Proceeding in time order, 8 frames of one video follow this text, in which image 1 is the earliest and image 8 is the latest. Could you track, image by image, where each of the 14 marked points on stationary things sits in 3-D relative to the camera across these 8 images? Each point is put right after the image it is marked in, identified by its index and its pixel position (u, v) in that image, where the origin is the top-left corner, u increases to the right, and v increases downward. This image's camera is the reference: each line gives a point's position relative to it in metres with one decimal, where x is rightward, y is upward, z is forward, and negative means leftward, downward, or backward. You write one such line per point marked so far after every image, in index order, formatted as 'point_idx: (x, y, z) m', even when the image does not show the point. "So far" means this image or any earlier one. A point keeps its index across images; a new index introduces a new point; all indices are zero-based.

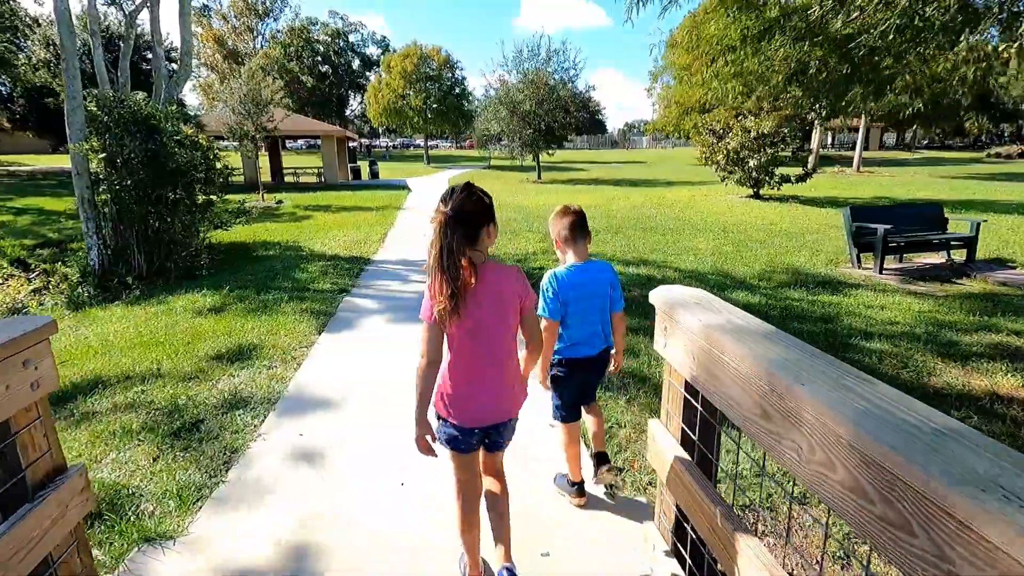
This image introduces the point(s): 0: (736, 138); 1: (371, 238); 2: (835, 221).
0: (+6.1, +4.0, +14.4) m
1: (-2.6, +0.9, +10.0) m
2: (+6.4, +1.3, +10.7) m
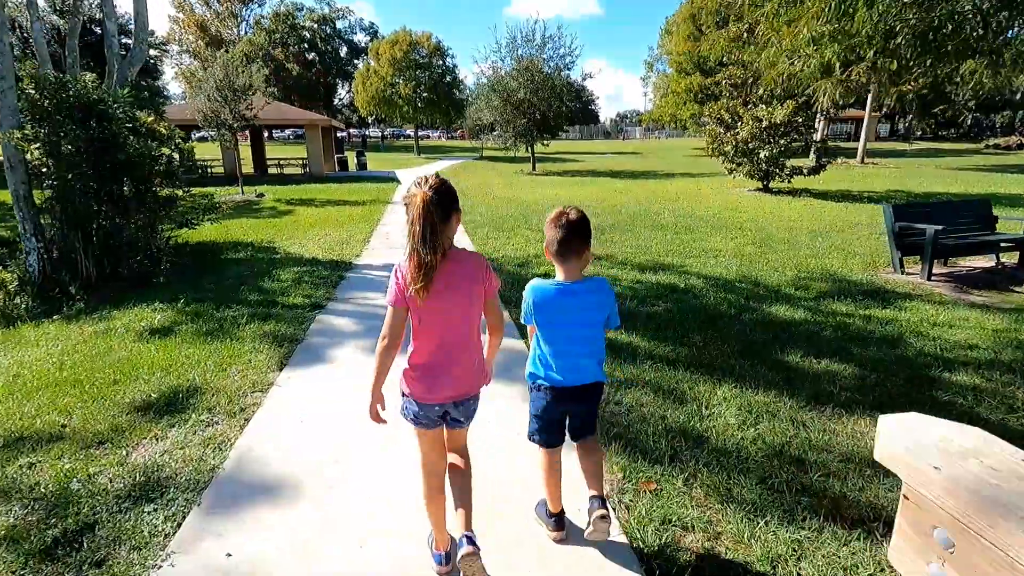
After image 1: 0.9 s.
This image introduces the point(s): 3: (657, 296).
0: (+5.9, +4.0, +13.6) m
1: (-2.7, +0.8, +9.0) m
2: (+6.4, +1.2, +9.9) m
3: (+1.5, -0.1, +5.5) m
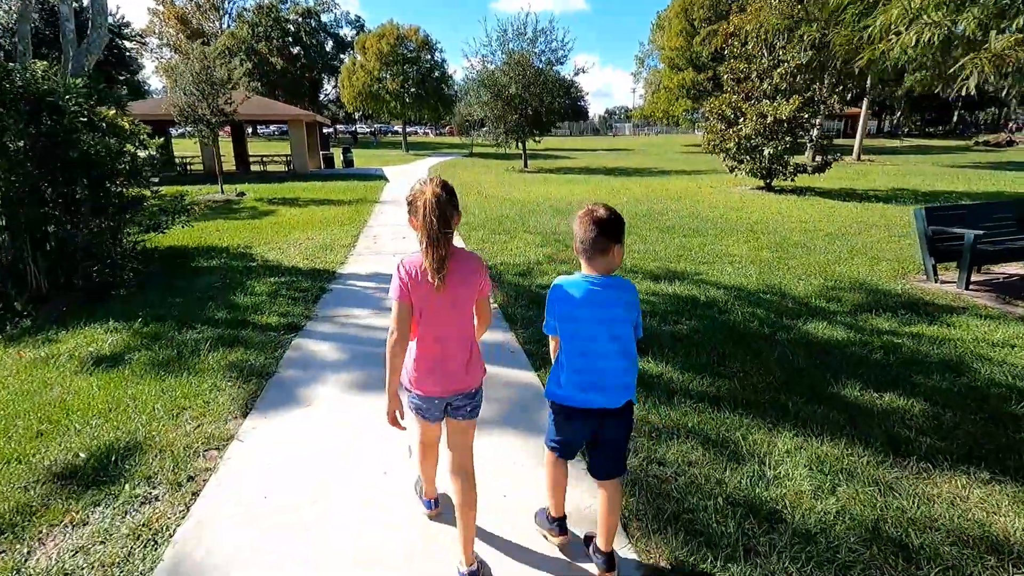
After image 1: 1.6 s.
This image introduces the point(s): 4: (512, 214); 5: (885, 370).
0: (+5.8, +4.0, +13.0) m
1: (-2.7, +0.7, +8.4) m
2: (+6.3, +1.2, +9.4) m
3: (+1.5, -0.2, +4.9) m
4: (0.0, +1.5, +10.7) m
5: (+2.7, -0.6, +3.8) m
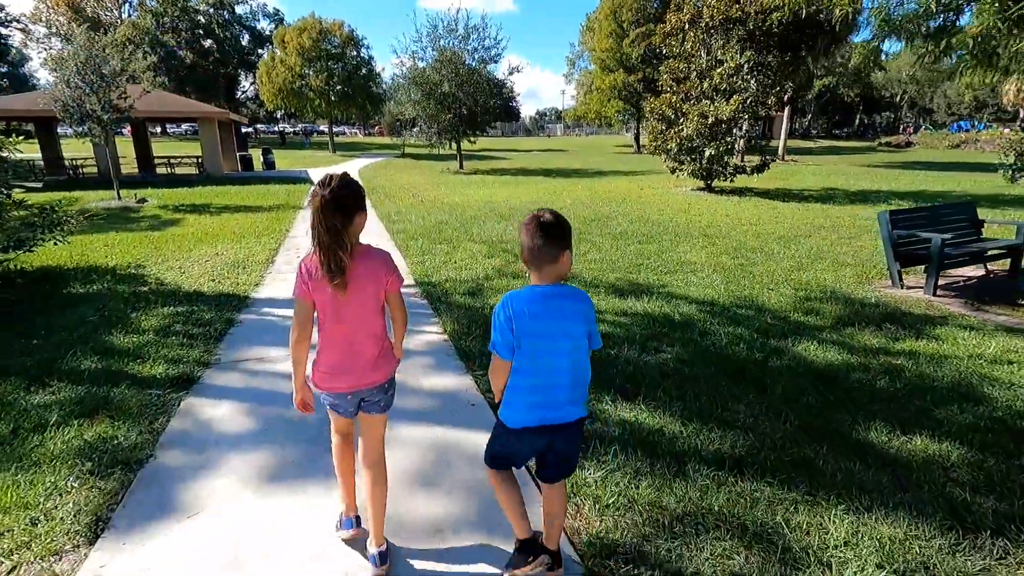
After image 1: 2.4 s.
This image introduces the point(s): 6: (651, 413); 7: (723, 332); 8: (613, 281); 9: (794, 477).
0: (+4.3, +3.9, +12.9) m
1: (-3.5, +0.4, +7.2) m
2: (+5.4, +1.1, +9.4) m
3: (+1.2, -0.4, +4.3) m
4: (-1.1, +1.3, +9.9) m
5: (+2.4, -0.7, +3.3) m
6: (+0.8, -0.7, +3.0) m
7: (+1.7, -0.4, +4.4) m
8: (+1.1, +0.1, +6.0) m
9: (+1.3, -0.9, +2.5) m
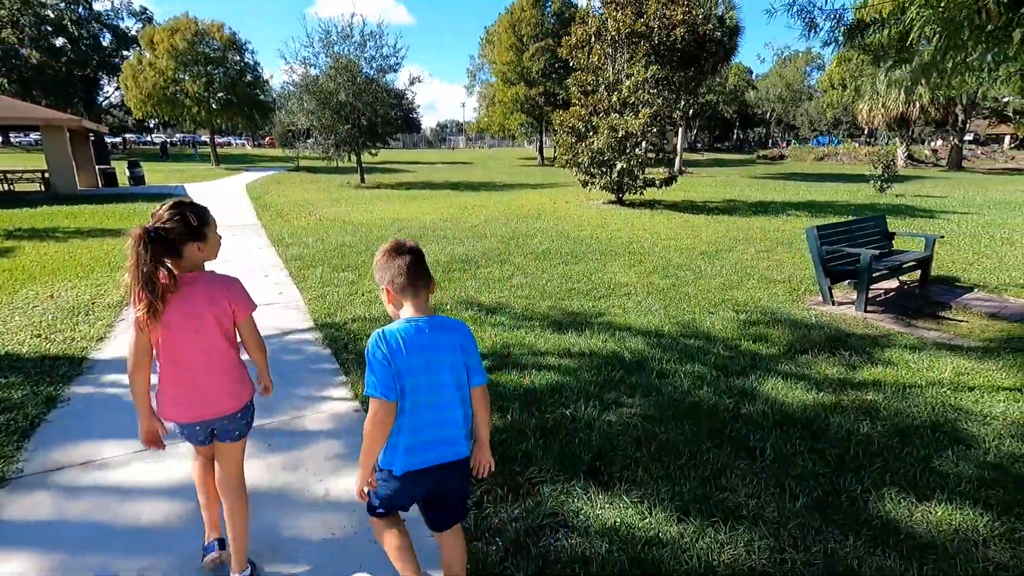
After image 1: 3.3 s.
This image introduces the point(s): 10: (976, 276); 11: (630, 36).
0: (+2.1, +3.6, +12.8) m
1: (-4.4, -0.1, +5.8) m
2: (+3.9, +0.9, +9.4) m
3: (+0.7, -0.6, +3.7) m
4: (-2.5, +0.8, +8.8) m
5: (+2.1, -0.9, +2.9) m
6: (+0.5, -0.9, +2.3) m
7: (+1.2, -0.6, +3.9) m
8: (+0.3, -0.2, +5.4) m
9: (+1.2, -1.1, +1.9) m
10: (+6.0, +0.2, +6.9) m
11: (+2.8, +6.0, +12.7) m
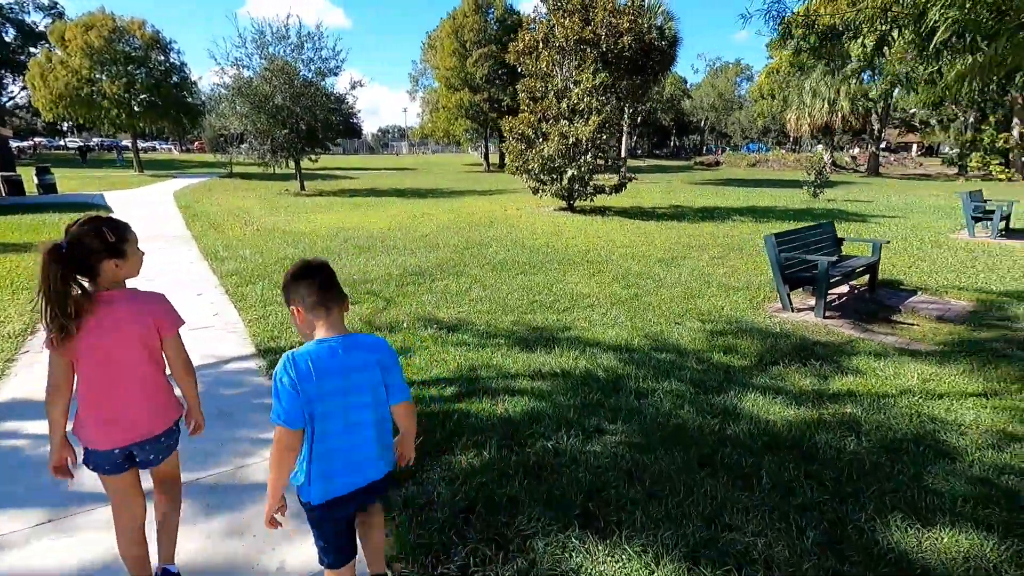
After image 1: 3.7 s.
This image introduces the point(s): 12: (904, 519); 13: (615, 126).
0: (+0.9, +3.4, +12.7) m
1: (-4.8, -0.4, +5.1) m
2: (+3.1, +0.8, +9.5) m
3: (+0.5, -0.8, +3.4) m
4: (-3.3, +0.5, +8.3) m
5: (+2.0, -1.0, +2.8) m
6: (+0.5, -1.0, +2.1) m
7: (+1.0, -0.7, +3.7) m
8: (0.0, -0.4, +5.1) m
9: (+1.2, -1.2, +1.7) m
10: (+5.4, +0.1, +7.2) m
11: (+1.6, +5.8, +12.7) m
12: (+1.8, -1.0, +2.4) m
13: (+2.5, +3.9, +12.8) m
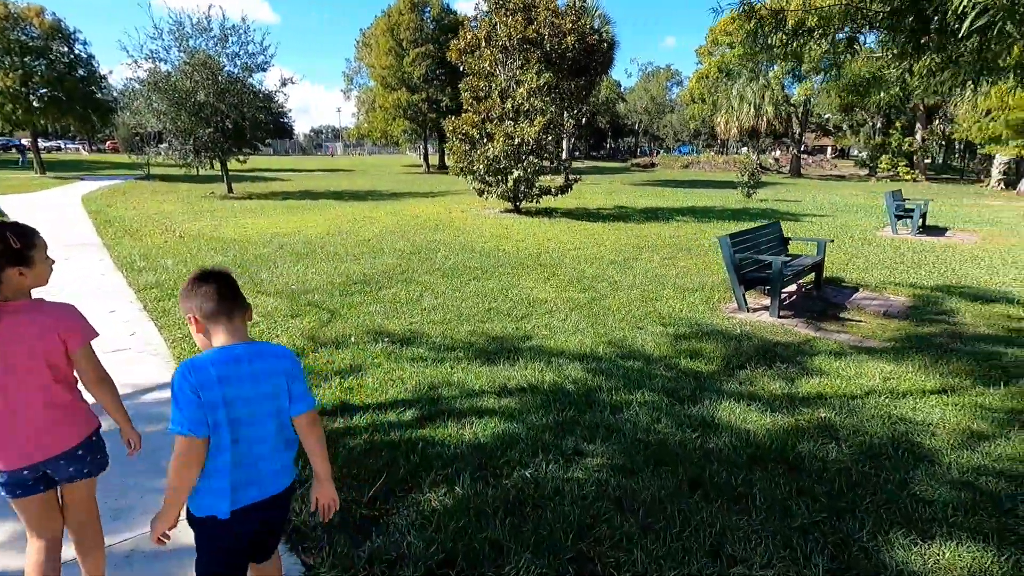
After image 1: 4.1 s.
0: (-0.4, +3.3, +12.4) m
1: (-5.1, -0.6, +4.2) m
2: (+2.2, +0.8, +9.5) m
3: (+0.3, -0.8, +3.2) m
4: (-4.0, +0.3, +7.6) m
5: (+1.9, -1.0, +2.7) m
6: (+0.5, -1.1, +1.8) m
7: (+0.8, -0.8, +3.6) m
8: (-0.4, -0.5, +4.8) m
9: (+1.2, -1.2, +1.6) m
10: (+4.8, +0.2, +7.5) m
11: (+0.2, +5.7, +12.5) m
12: (+1.7, -1.1, +2.3) m
13: (+1.1, +3.8, +12.7) m
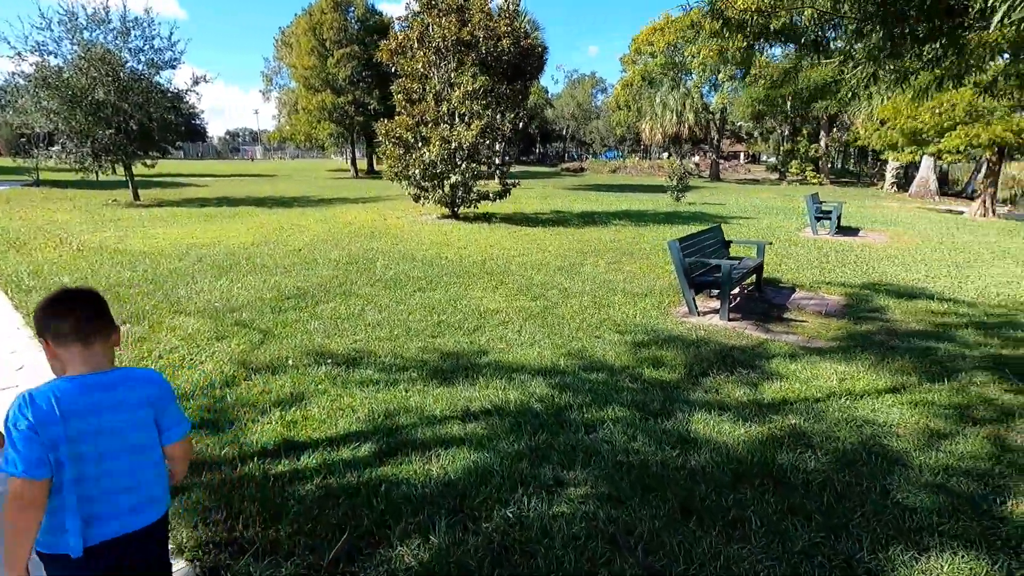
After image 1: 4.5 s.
0: (-1.8, +3.1, +12.0) m
1: (-5.4, -0.8, +3.3) m
2: (+1.2, +0.7, +9.4) m
3: (+0.1, -0.9, +2.9) m
4: (-4.7, +0.1, +6.8) m
5: (+1.8, -1.0, +2.7) m
6: (+0.5, -1.2, +1.6) m
7: (+0.6, -0.8, +3.4) m
8: (-0.8, -0.6, +4.4) m
9: (+1.2, -1.2, +1.4) m
10: (+4.0, +0.2, +7.8) m
11: (-1.3, +5.6, +12.2) m
12: (+1.6, -1.1, +2.3) m
13: (-0.4, +3.7, +12.5) m
